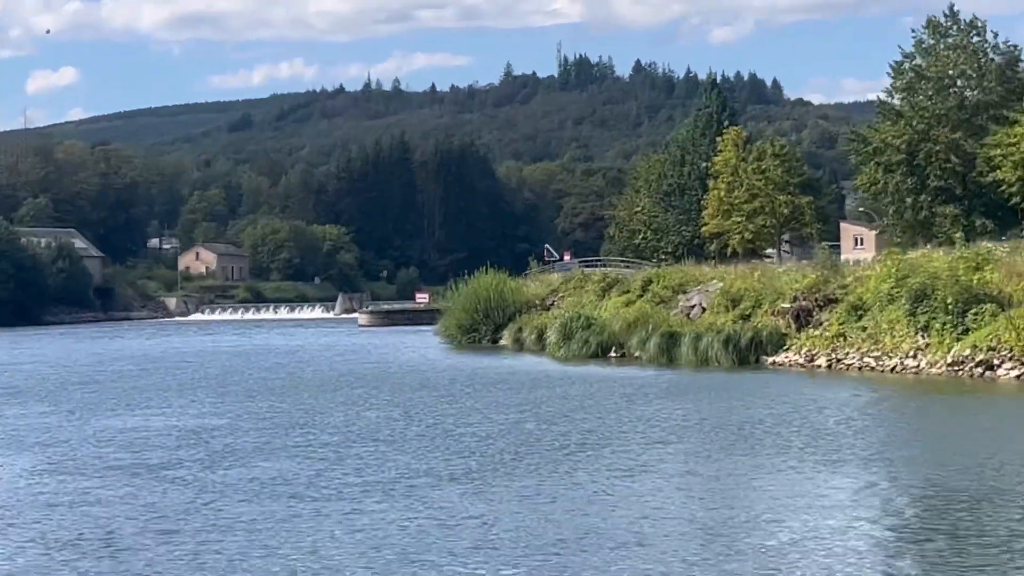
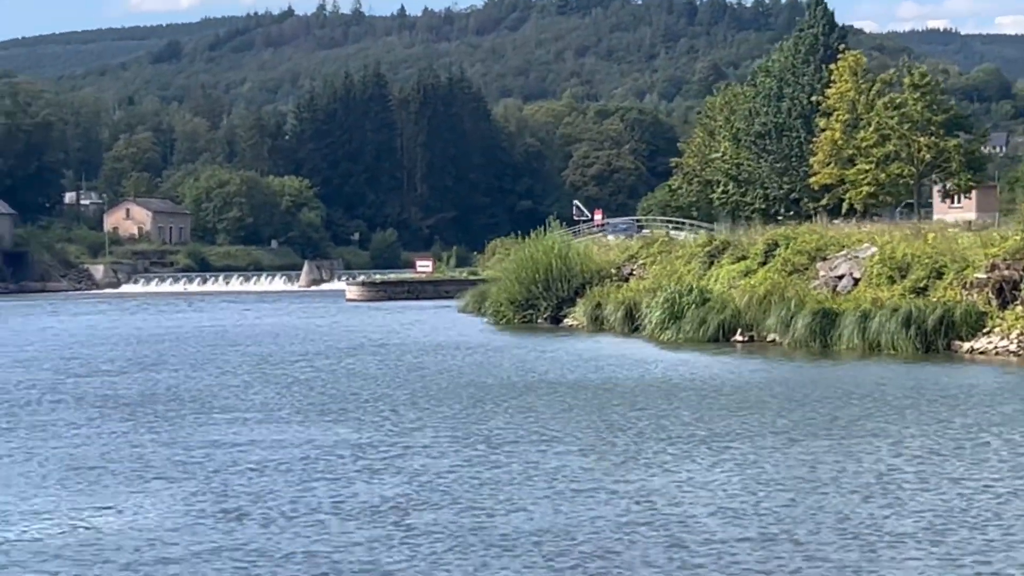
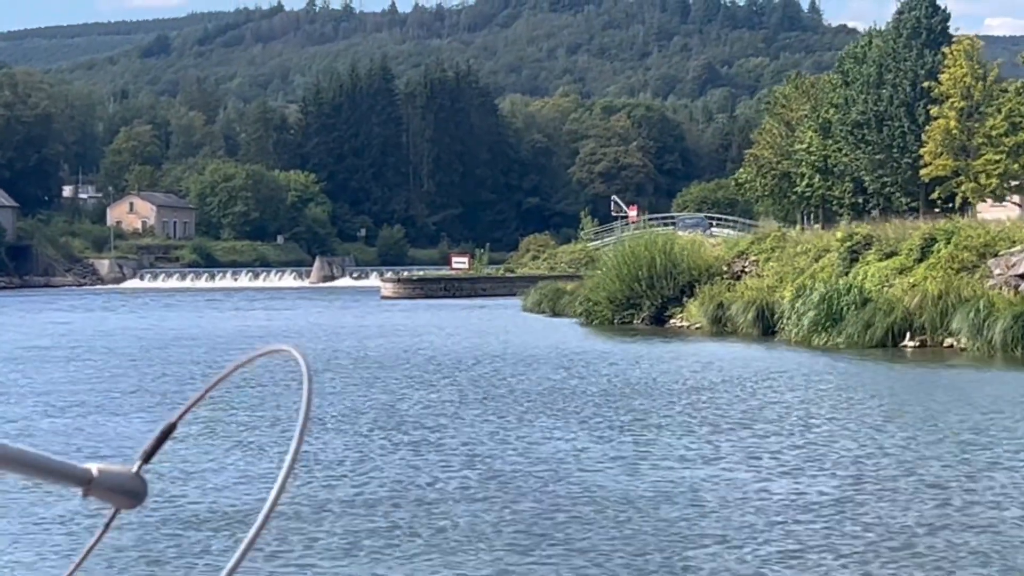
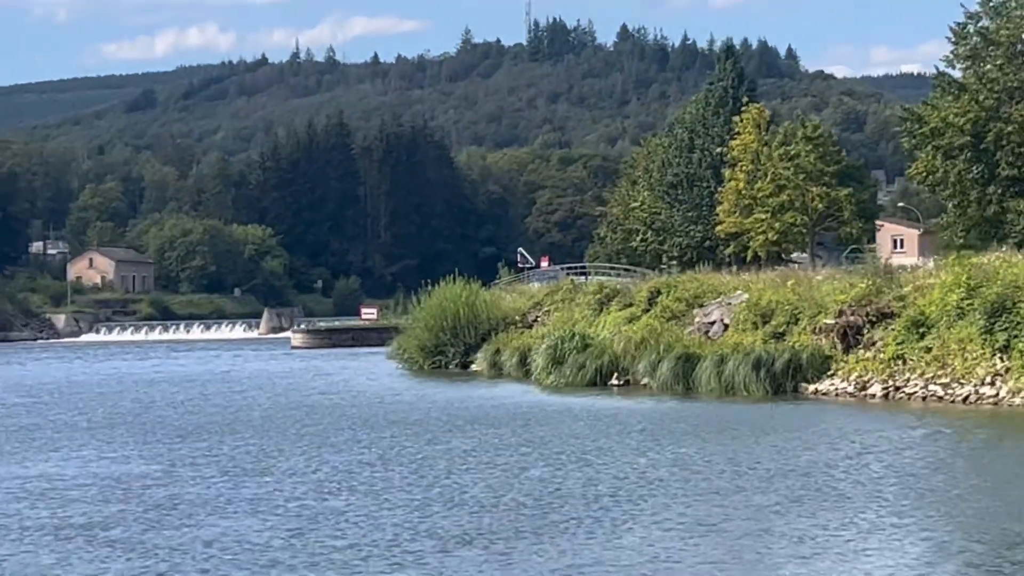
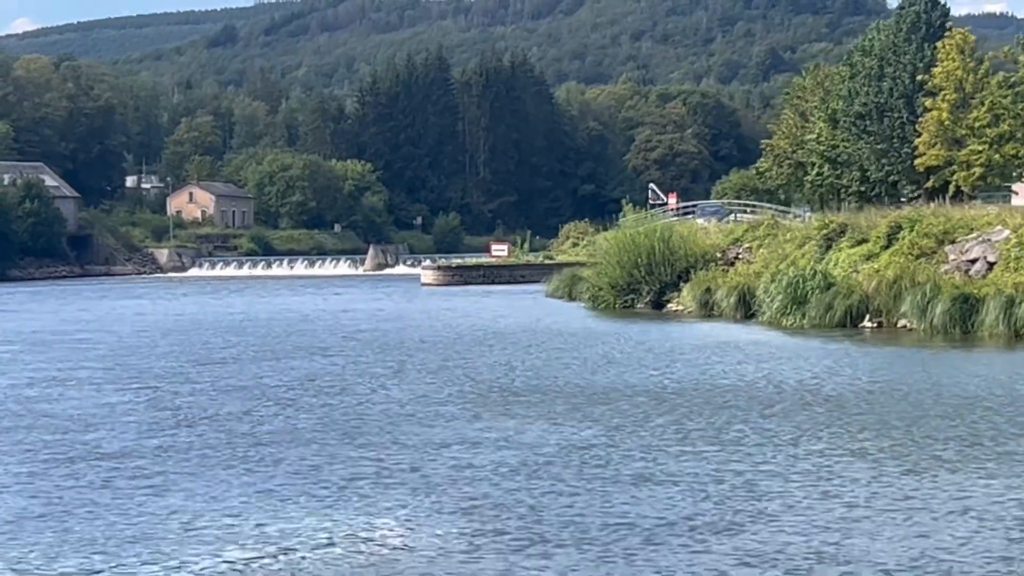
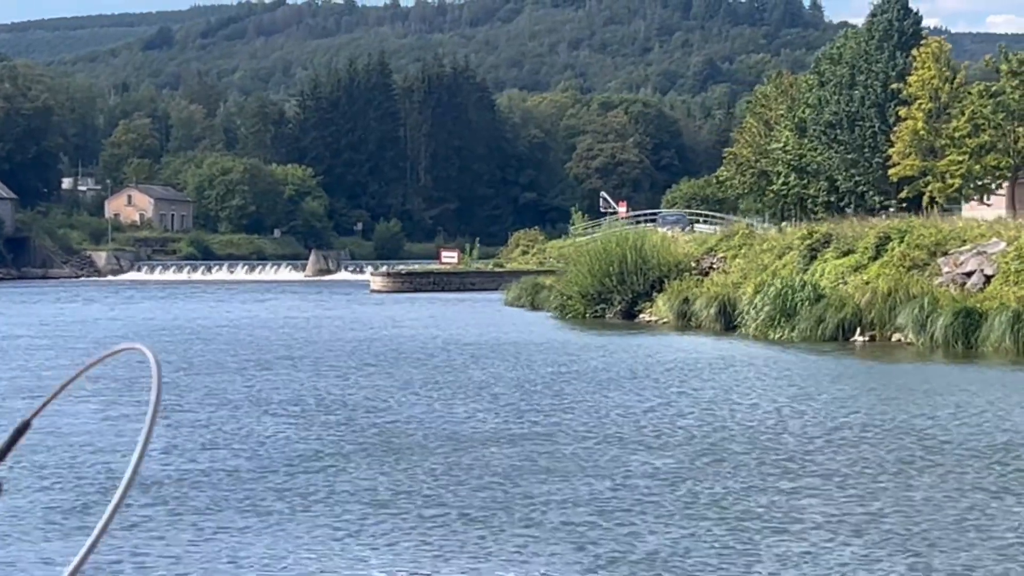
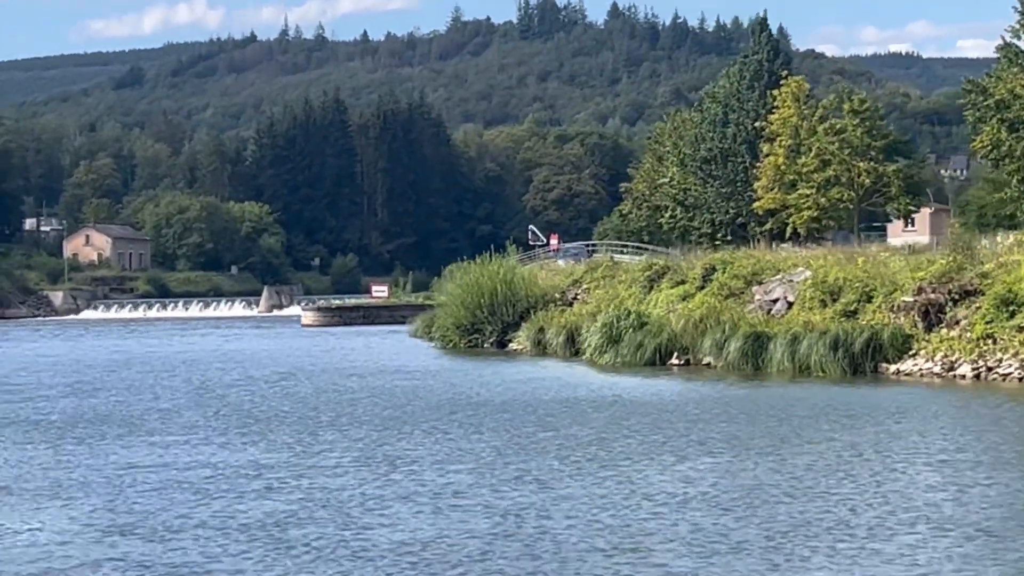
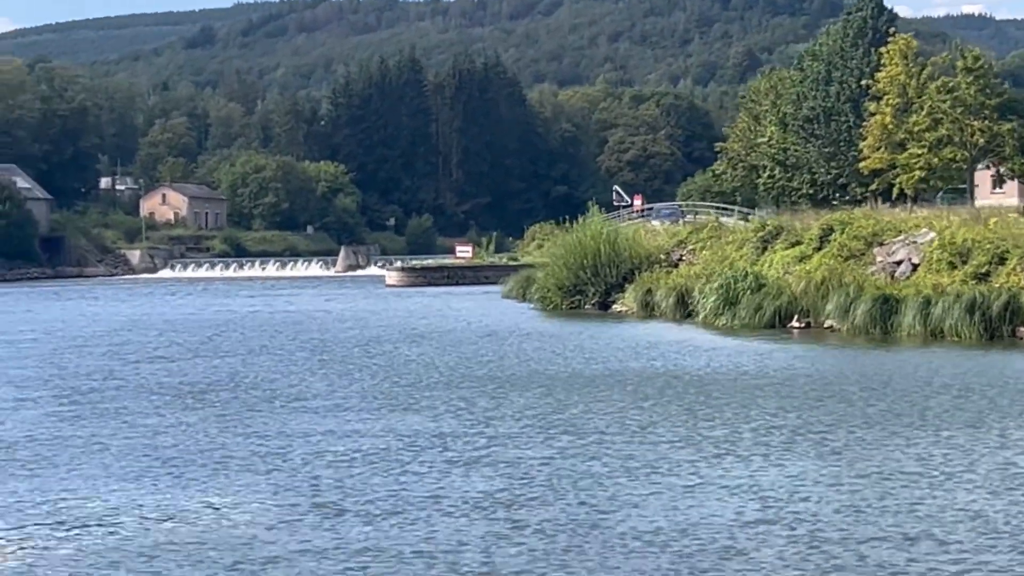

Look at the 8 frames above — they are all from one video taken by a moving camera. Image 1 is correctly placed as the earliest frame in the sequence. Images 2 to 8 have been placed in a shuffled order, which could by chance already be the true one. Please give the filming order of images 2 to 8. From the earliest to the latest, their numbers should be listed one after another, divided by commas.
4, 7, 2, 8, 5, 6, 3
